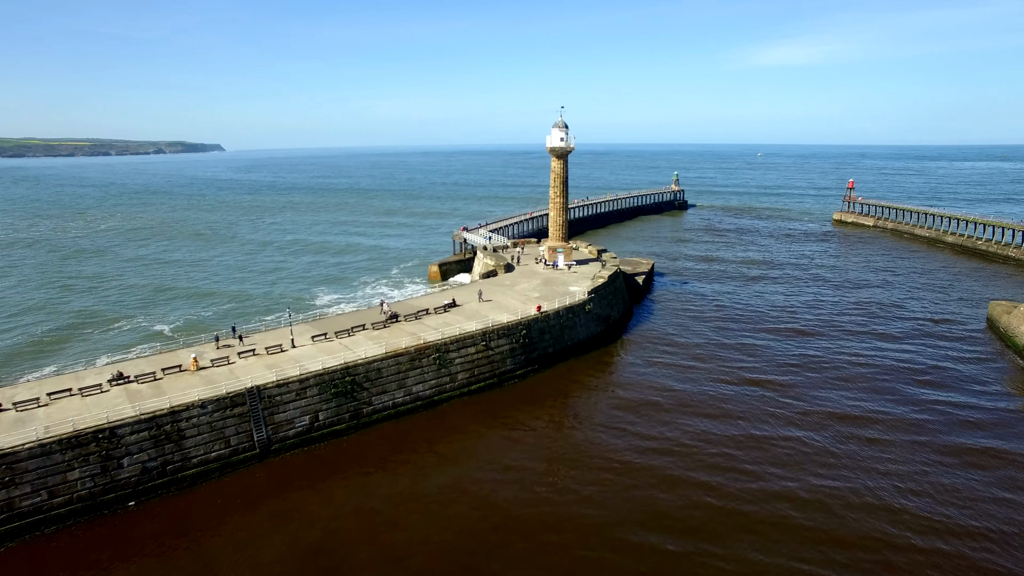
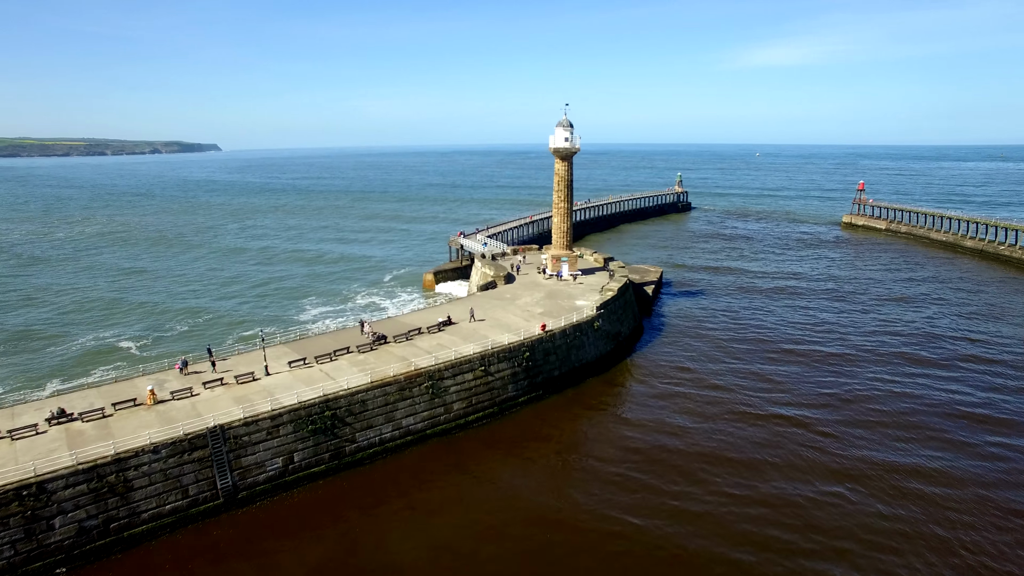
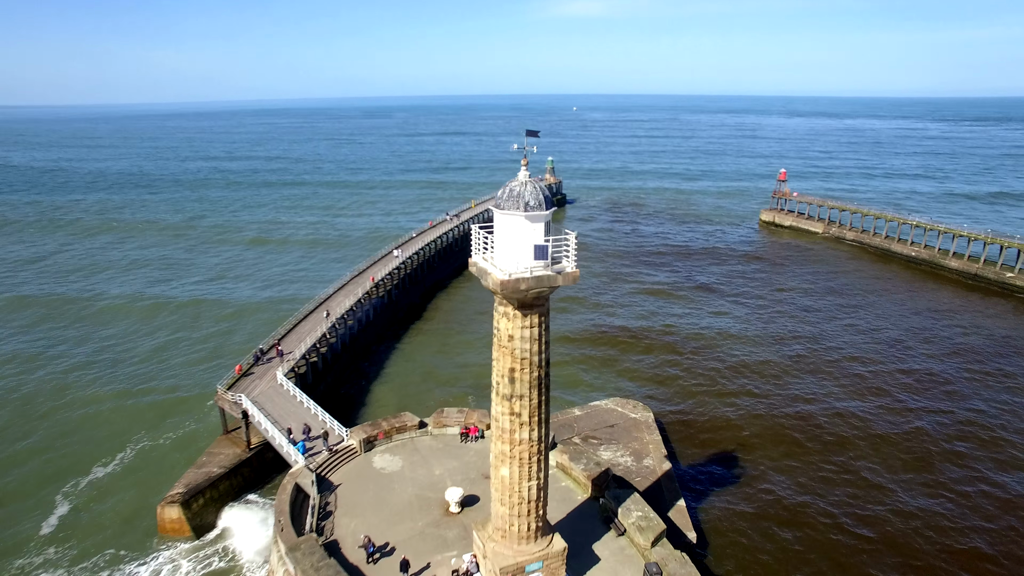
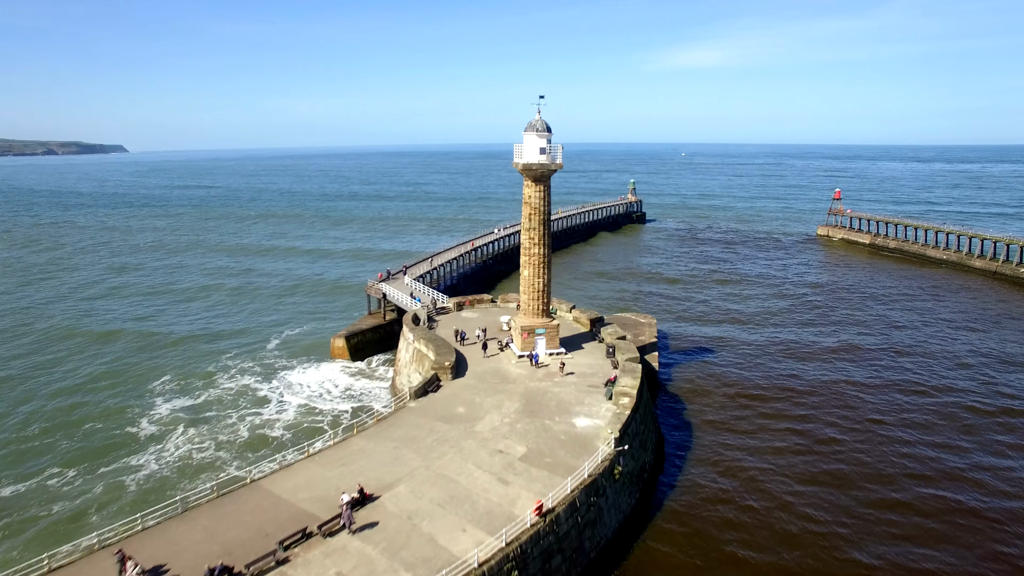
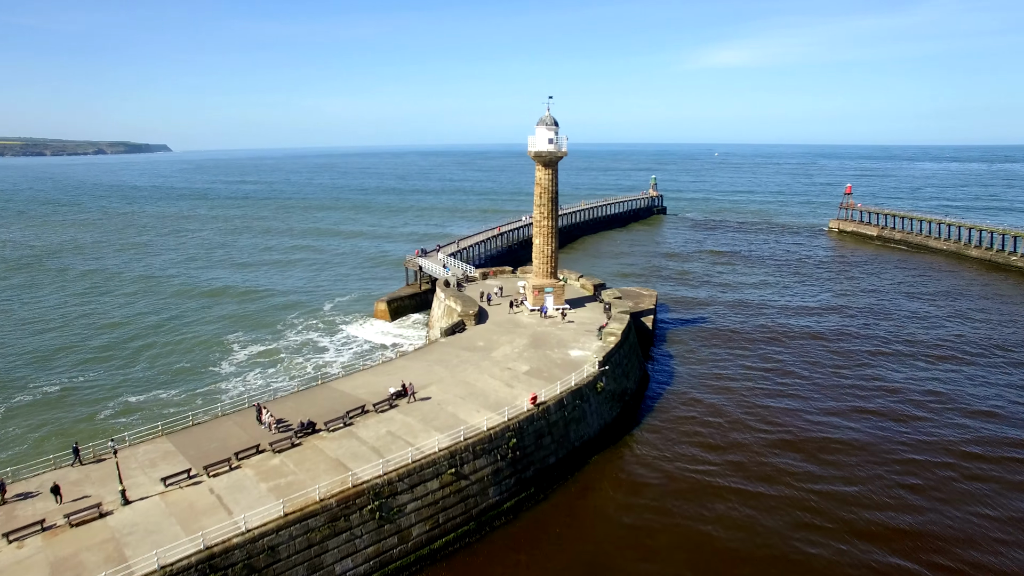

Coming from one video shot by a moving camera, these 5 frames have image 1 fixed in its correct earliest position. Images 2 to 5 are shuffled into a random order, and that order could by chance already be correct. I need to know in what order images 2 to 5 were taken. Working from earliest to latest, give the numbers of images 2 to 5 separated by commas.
2, 5, 4, 3
